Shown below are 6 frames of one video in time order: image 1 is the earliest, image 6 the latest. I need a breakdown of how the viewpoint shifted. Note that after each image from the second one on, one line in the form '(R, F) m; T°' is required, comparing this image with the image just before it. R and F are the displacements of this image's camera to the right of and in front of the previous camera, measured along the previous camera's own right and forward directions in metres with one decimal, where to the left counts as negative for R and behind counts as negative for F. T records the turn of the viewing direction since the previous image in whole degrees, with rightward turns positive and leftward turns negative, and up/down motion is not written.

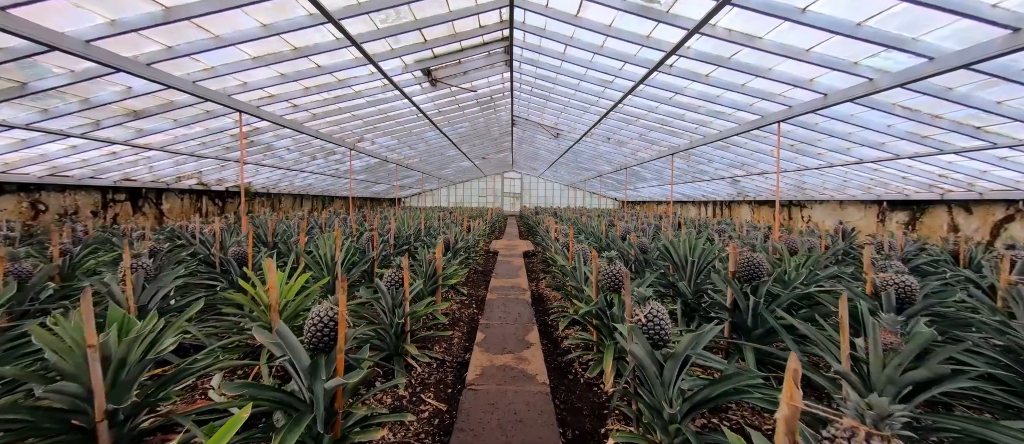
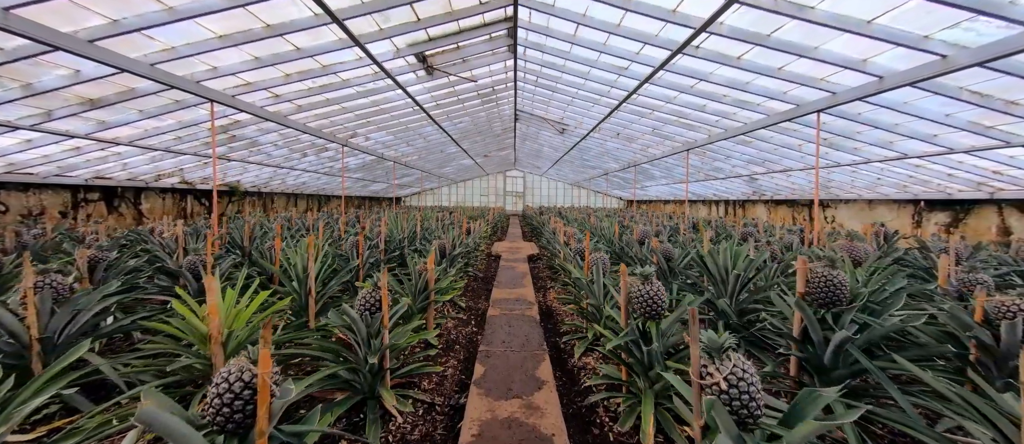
(0.0, +0.7) m; 0°
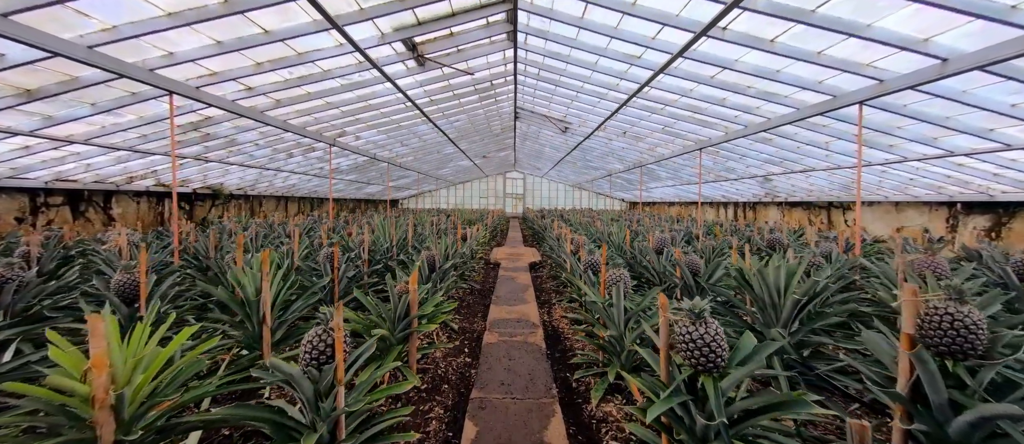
(0.0, +0.7) m; 0°
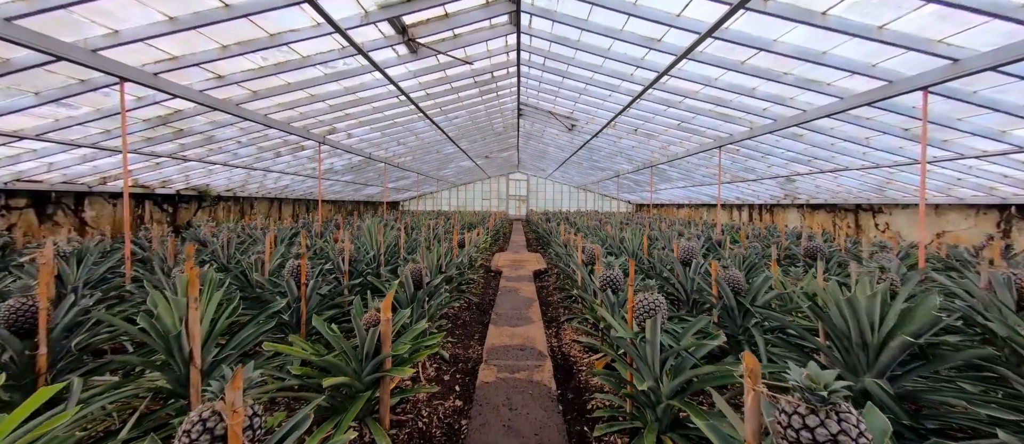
(0.0, +0.7) m; -1°
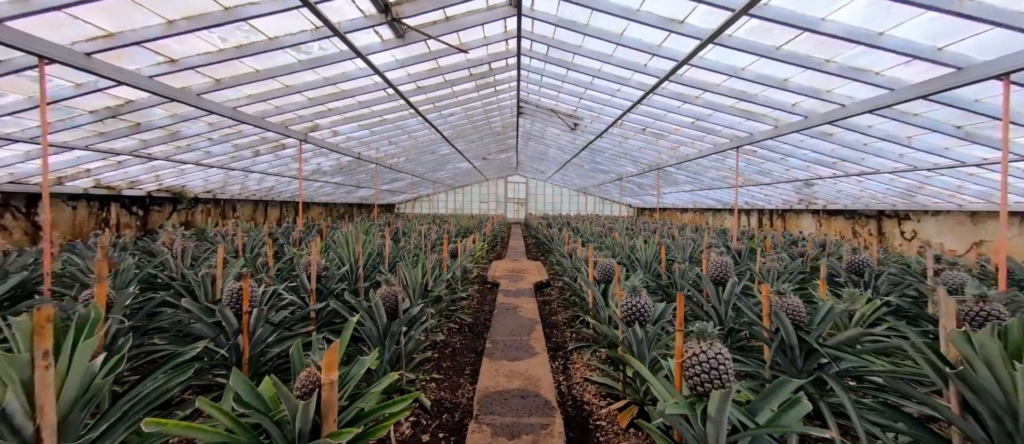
(0.0, +0.7) m; 0°
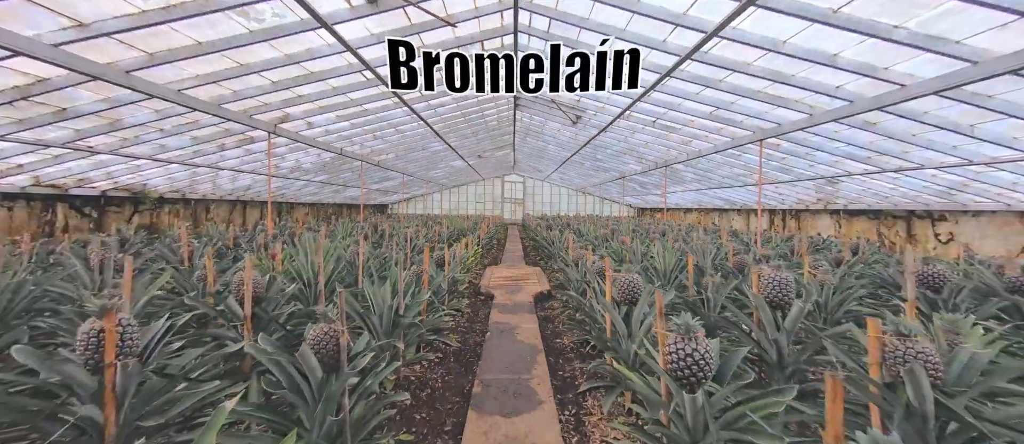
(0.0, +0.8) m; 0°
